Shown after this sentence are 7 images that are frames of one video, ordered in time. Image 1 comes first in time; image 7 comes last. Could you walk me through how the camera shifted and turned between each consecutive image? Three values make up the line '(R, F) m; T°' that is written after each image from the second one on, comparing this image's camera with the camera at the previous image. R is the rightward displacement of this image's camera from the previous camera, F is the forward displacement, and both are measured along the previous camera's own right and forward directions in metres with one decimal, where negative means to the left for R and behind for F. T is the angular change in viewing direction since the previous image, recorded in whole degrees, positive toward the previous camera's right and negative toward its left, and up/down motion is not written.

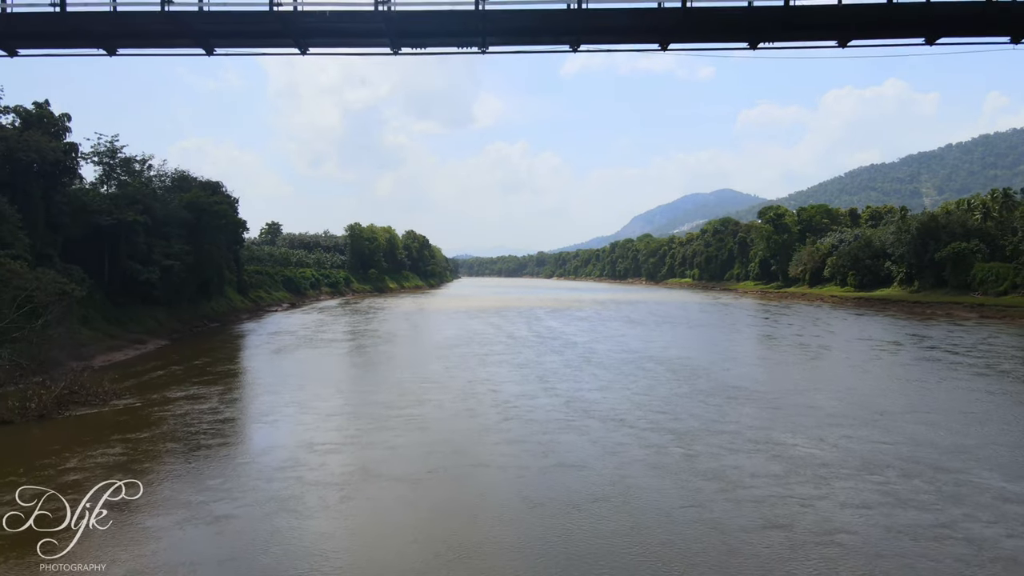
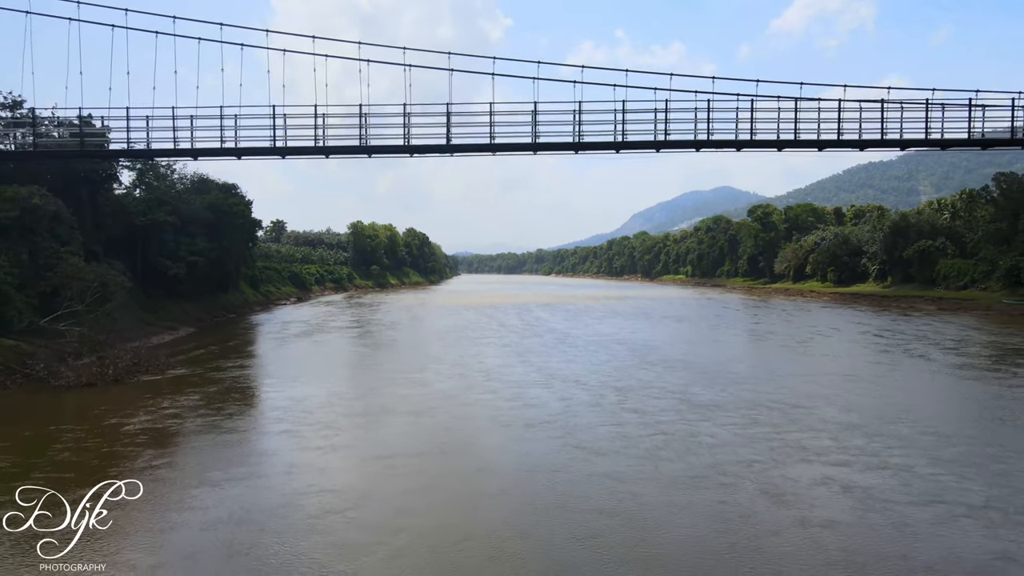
(+0.5, -3.9) m; 0°
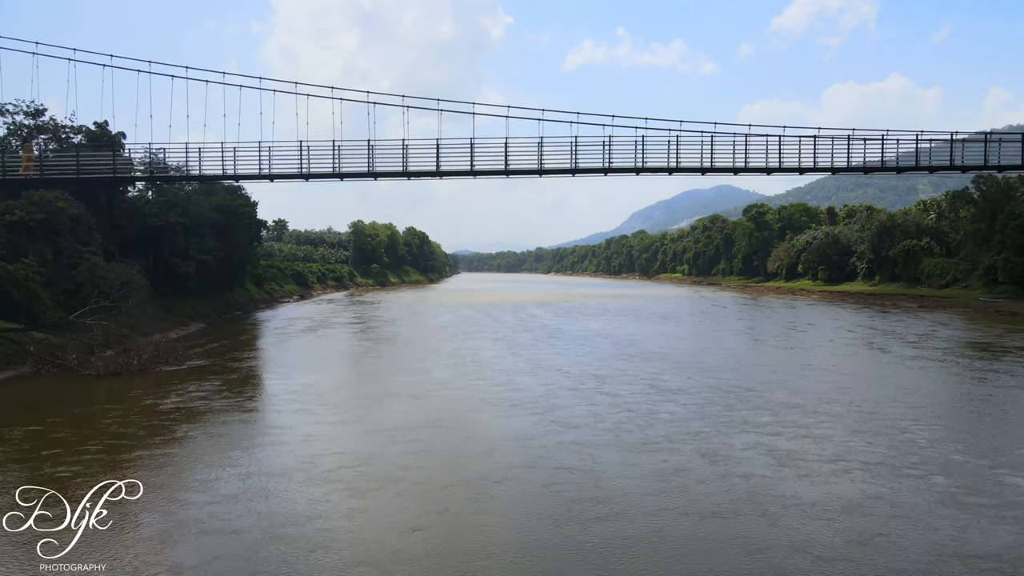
(+0.3, -1.8) m; 0°
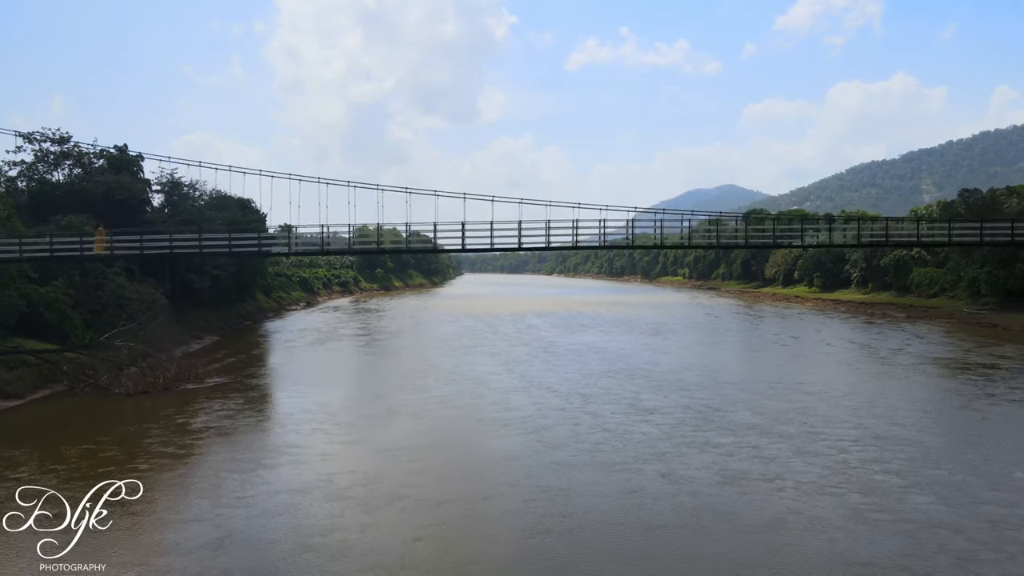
(+0.3, -1.8) m; 0°
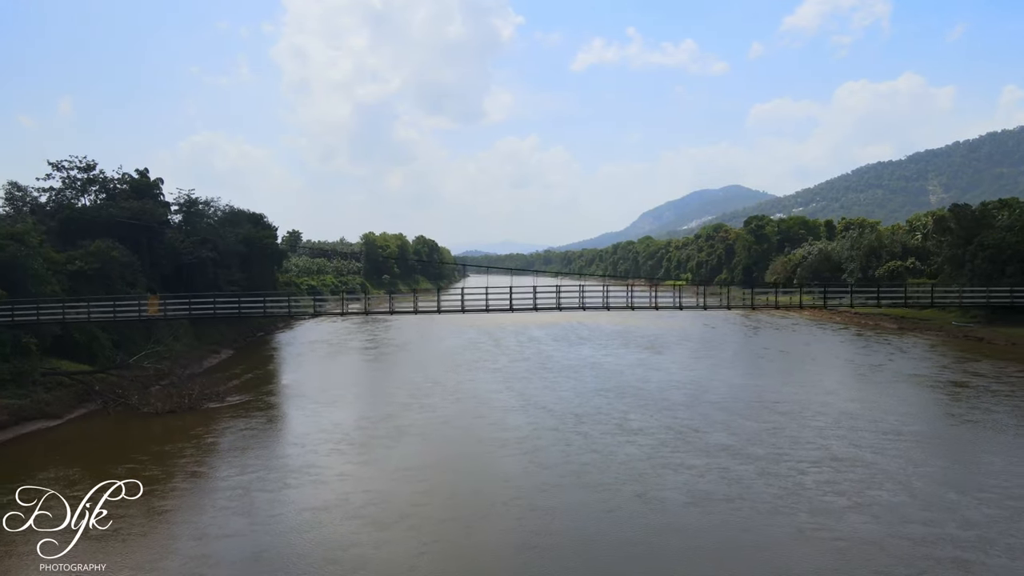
(+0.2, -1.8) m; 0°
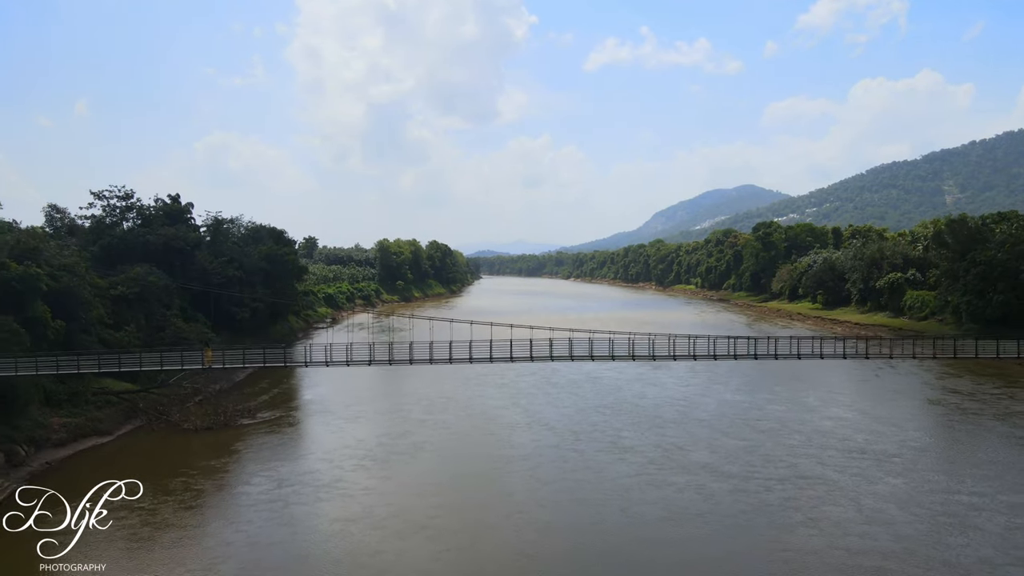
(+0.3, -2.3) m; -1°
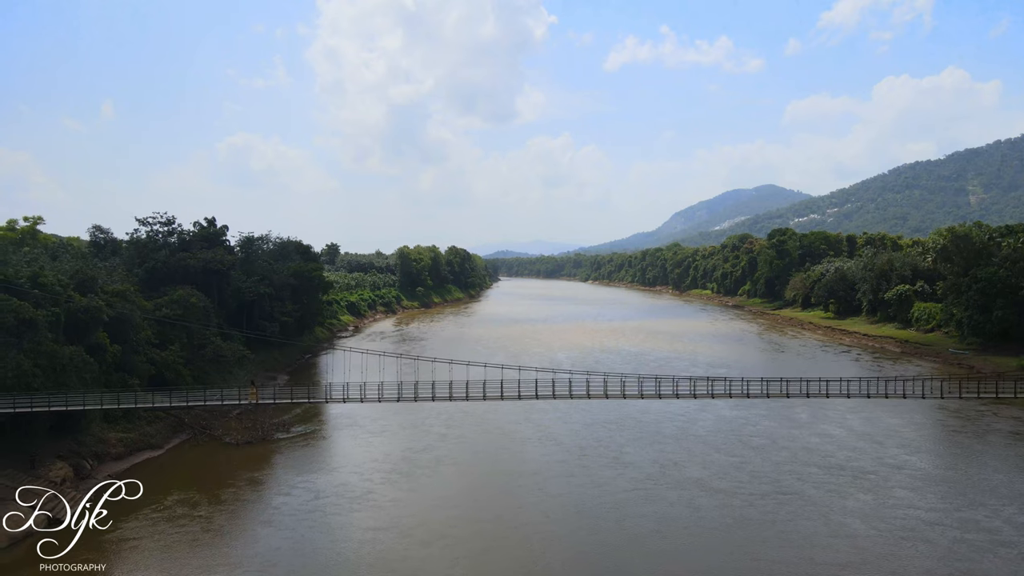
(+0.3, -2.3) m; -2°
